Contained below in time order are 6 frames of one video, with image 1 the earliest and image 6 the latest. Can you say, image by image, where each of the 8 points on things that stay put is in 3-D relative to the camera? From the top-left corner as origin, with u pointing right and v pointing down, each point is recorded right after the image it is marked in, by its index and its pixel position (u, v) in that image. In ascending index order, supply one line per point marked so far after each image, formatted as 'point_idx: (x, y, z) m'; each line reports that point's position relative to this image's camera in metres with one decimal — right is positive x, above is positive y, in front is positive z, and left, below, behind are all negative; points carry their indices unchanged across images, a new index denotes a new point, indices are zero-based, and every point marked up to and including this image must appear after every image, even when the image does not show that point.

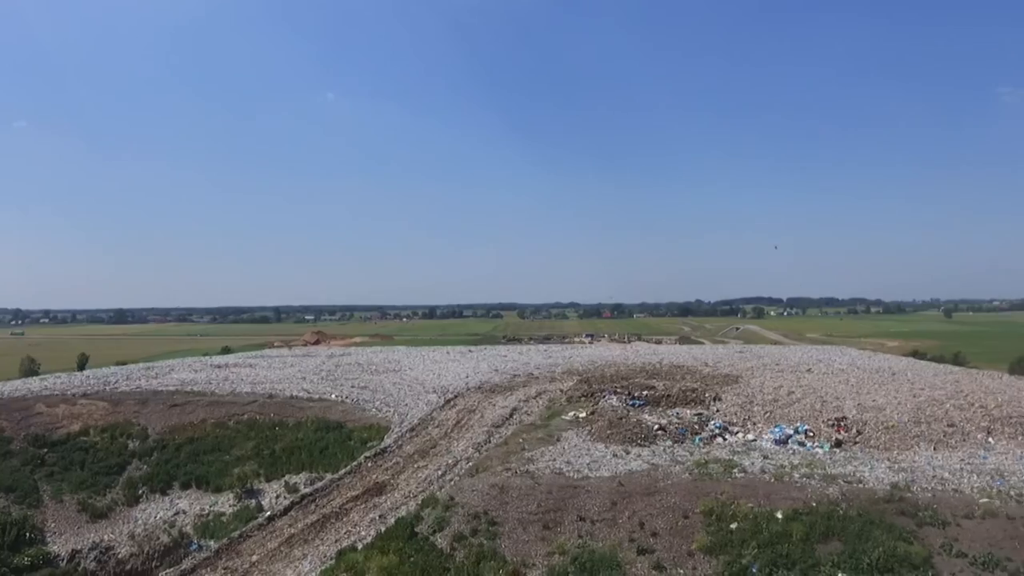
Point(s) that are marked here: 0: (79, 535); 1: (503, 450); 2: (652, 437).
0: (-12.5, -7.1, +18.8) m
1: (-0.2, -4.0, +16.1) m
2: (+3.5, -3.8, +16.6) m
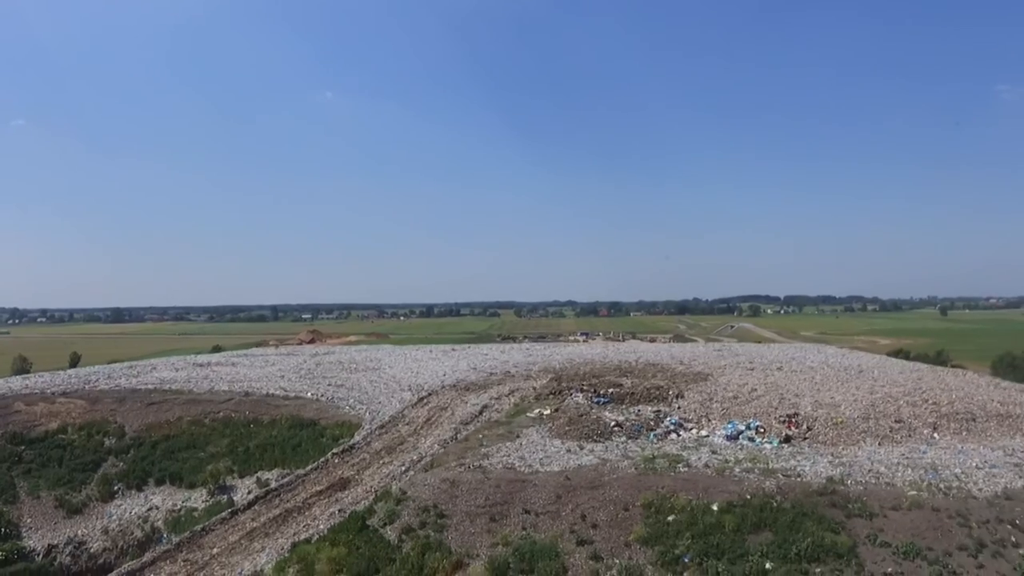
0: (-13.5, -7.1, +19.3) m
1: (-1.2, -4.0, +16.6) m
2: (+2.5, -3.8, +17.0) m
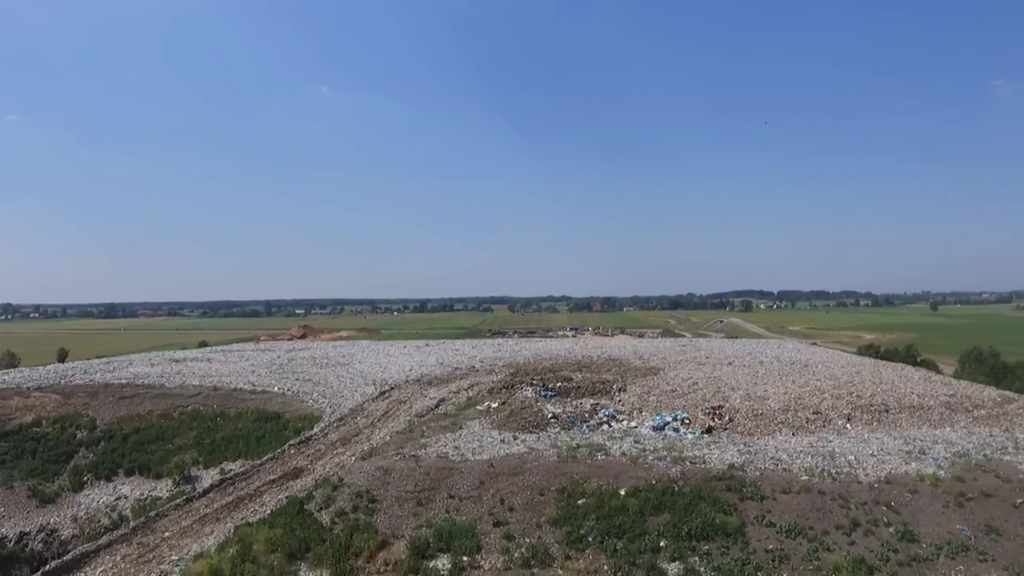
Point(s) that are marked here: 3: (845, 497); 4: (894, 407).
0: (-15.1, -7.1, +20.3) m
1: (-2.8, -4.0, +17.7) m
2: (+0.9, -3.8, +18.2) m
3: (+6.7, -4.2, +13.1) m
4: (+11.0, -3.4, +18.8) m
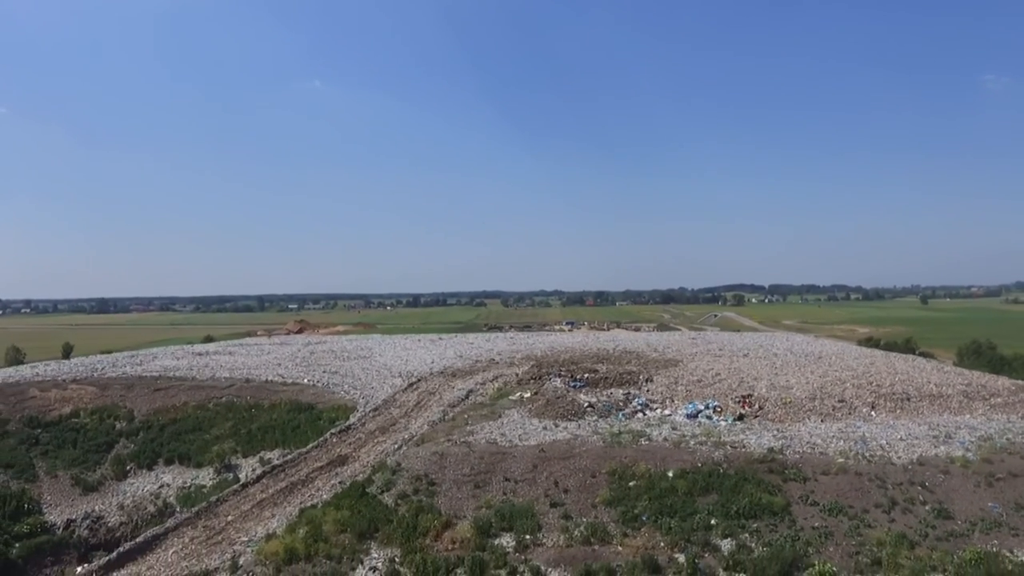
0: (-14.0, -6.9, +20.9) m
1: (-1.7, -3.9, +18.4) m
2: (+2.0, -3.6, +18.9) m
3: (+7.8, -4.0, +13.9) m
4: (+12.1, -3.2, +19.6) m
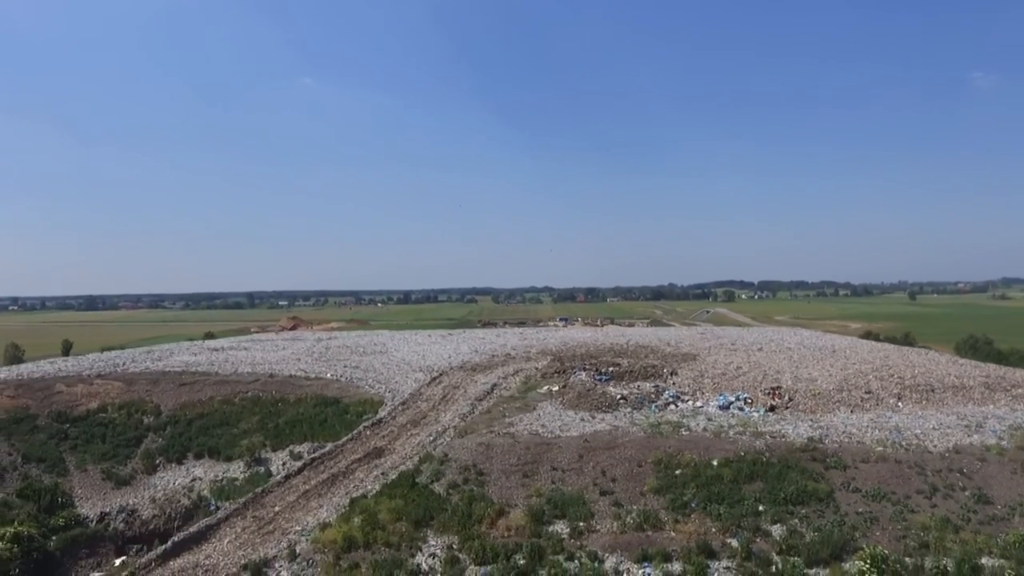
0: (-13.1, -6.8, +21.0) m
1: (-0.7, -3.7, +18.7) m
2: (+3.0, -3.4, +19.2) m
3: (+8.9, -3.9, +14.3) m
4: (+13.1, -3.0, +20.1) m
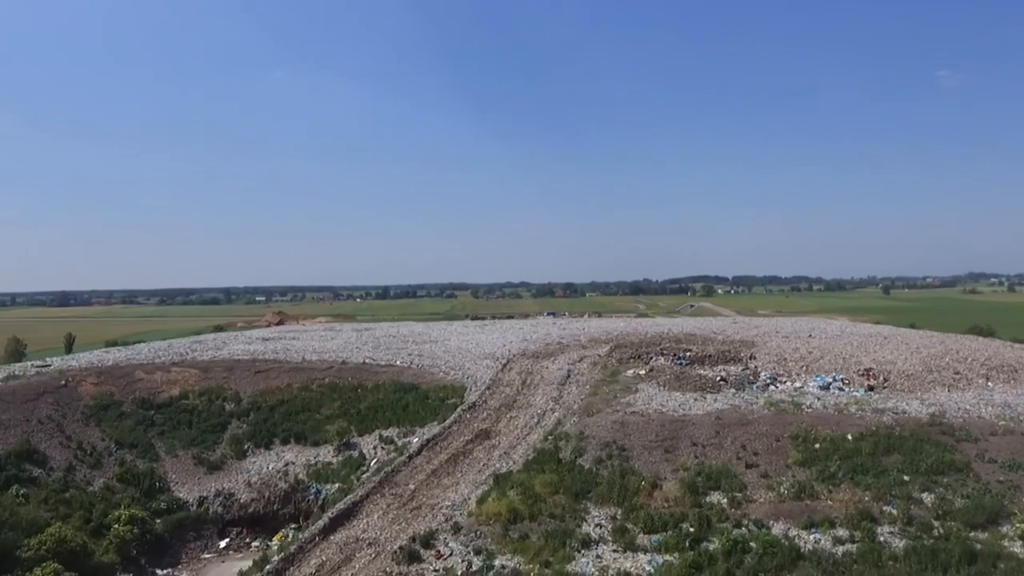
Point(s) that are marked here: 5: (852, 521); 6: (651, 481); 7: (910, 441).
0: (-10.0, -6.3, +21.0) m
1: (+2.5, -3.2, +19.1) m
2: (+6.2, -3.0, +19.8) m
3: (+12.2, -3.4, +15.0) m
4: (+16.2, -2.5, +21.0) m
5: (+6.7, -4.6, +12.9) m
6: (+3.1, -4.2, +14.3) m
7: (+9.1, -3.5, +15.1) m
